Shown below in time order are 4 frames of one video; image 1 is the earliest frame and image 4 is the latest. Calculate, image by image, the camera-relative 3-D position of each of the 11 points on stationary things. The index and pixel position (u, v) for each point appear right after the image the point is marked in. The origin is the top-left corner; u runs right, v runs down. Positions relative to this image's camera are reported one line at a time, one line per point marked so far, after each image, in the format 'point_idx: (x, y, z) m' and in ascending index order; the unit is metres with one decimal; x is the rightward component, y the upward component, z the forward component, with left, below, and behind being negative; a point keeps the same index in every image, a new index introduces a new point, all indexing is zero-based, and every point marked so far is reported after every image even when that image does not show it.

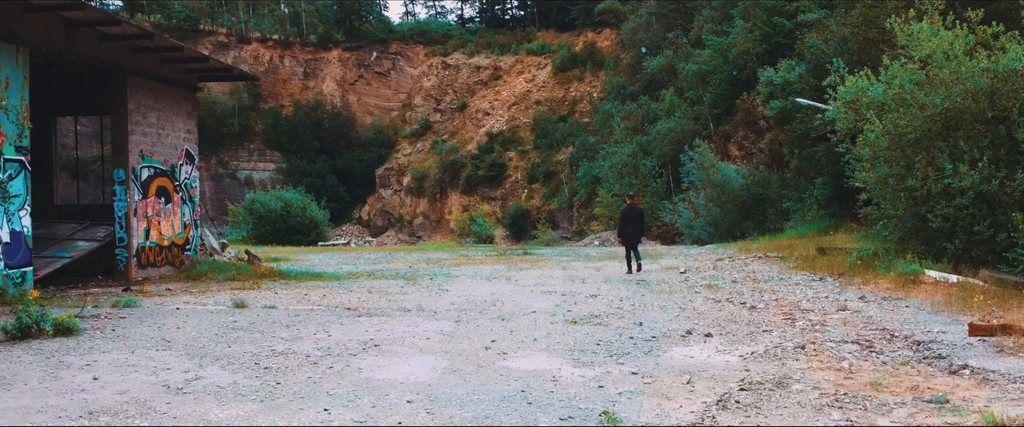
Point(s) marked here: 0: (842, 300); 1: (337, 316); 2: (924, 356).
0: (+4.4, -1.2, +11.1) m
1: (-1.9, -1.1, +9.1) m
2: (+3.7, -1.3, +7.5) m
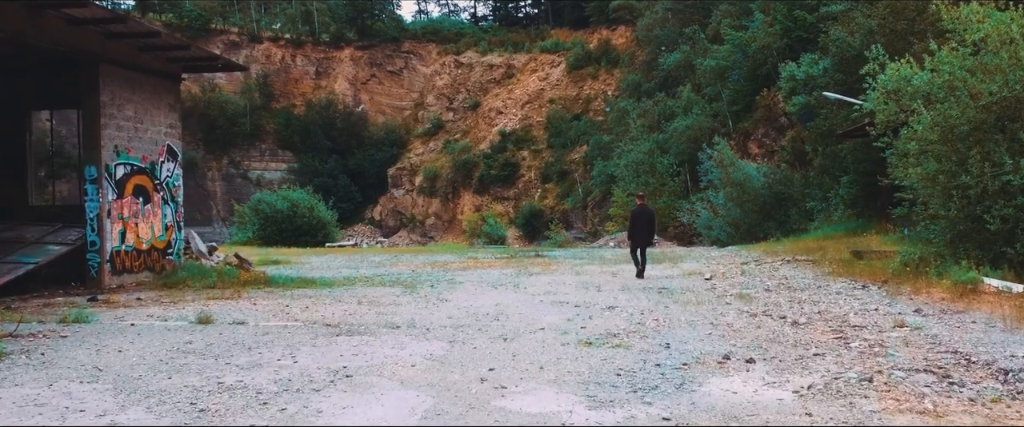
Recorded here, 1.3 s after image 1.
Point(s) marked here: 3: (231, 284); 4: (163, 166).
0: (+4.5, -1.2, +9.7) m
1: (-1.9, -1.1, +7.8) m
2: (+3.7, -1.3, +6.1) m
3: (-4.4, -1.1, +12.9) m
4: (-6.2, +0.8, +14.8) m
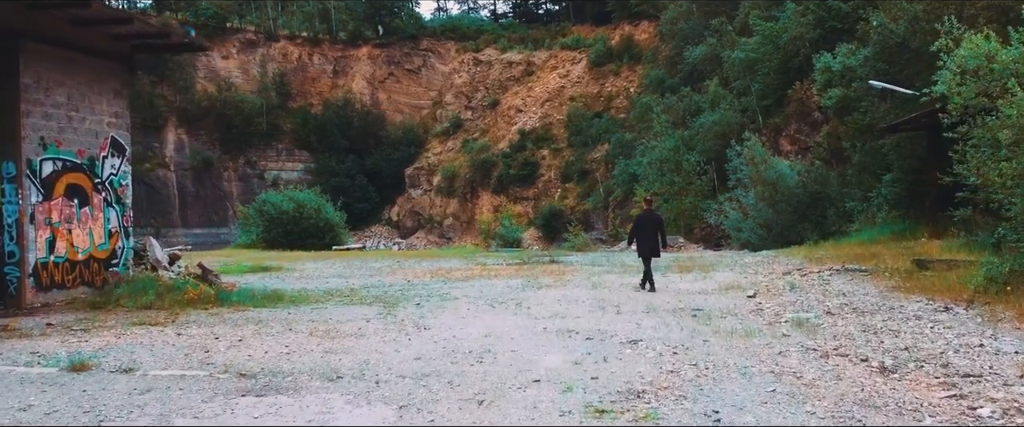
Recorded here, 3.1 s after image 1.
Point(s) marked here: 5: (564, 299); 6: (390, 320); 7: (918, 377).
0: (+4.4, -1.2, +7.3) m
1: (-2.0, -1.2, +5.5) m
2: (+3.6, -1.4, +3.7) m
3: (-4.4, -1.2, +10.7) m
4: (-6.1, +0.8, +12.6) m
5: (+0.8, -1.3, +12.3) m
6: (-1.4, -1.2, +9.6) m
7: (+3.2, -1.3, +6.5) m
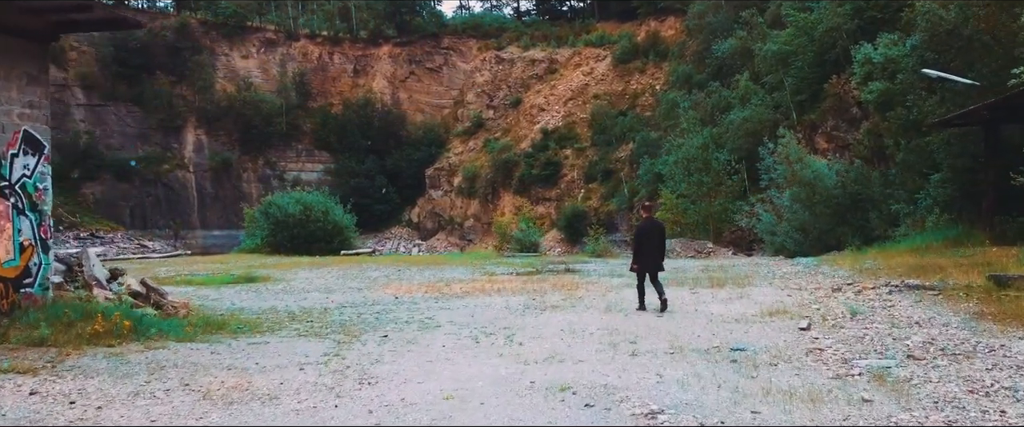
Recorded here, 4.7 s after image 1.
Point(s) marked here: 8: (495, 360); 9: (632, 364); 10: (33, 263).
0: (+4.2, -1.4, +4.9) m
1: (-2.3, -1.3, +3.3) m
2: (+3.2, -1.5, +1.3) m
3: (-4.5, -1.3, +8.5) m
4: (-6.2, +0.7, +10.5) m
5: (+0.7, -1.4, +10.0) m
6: (-1.6, -1.3, +7.4) m
7: (+2.9, -1.4, +4.1) m
8: (-0.1, -1.4, +7.8) m
9: (+1.1, -1.3, +7.4) m
10: (-6.1, -0.6, +10.8) m
